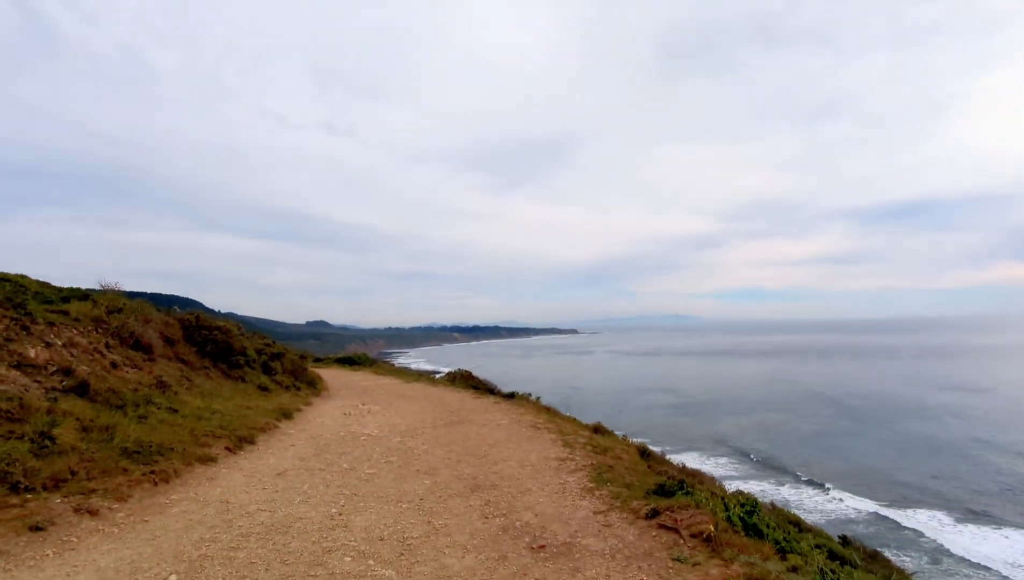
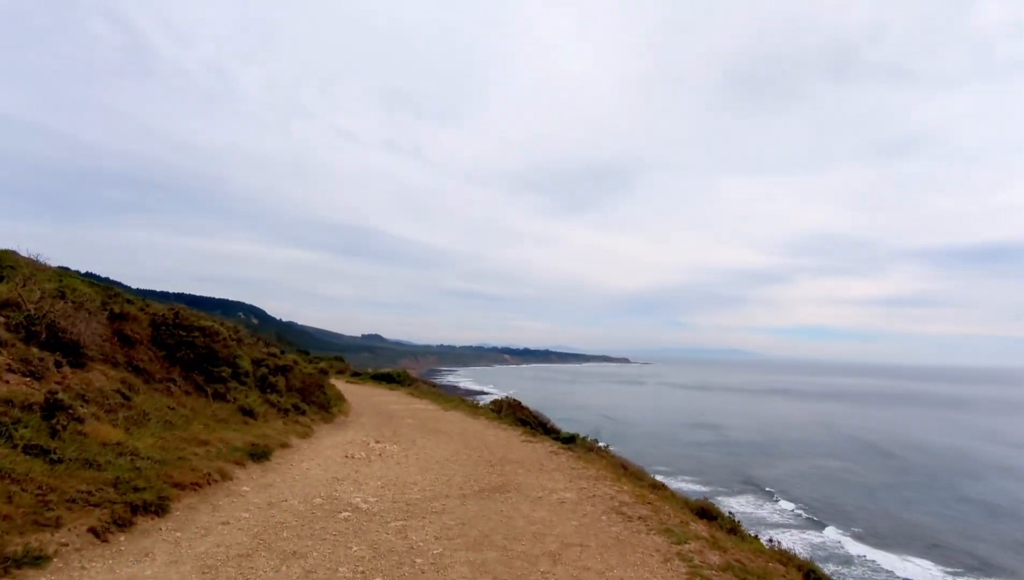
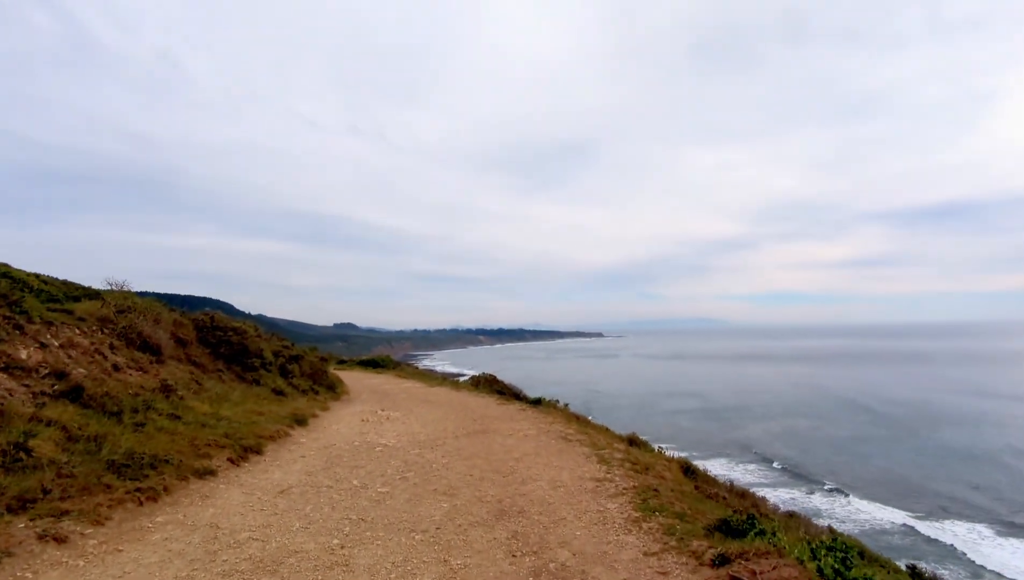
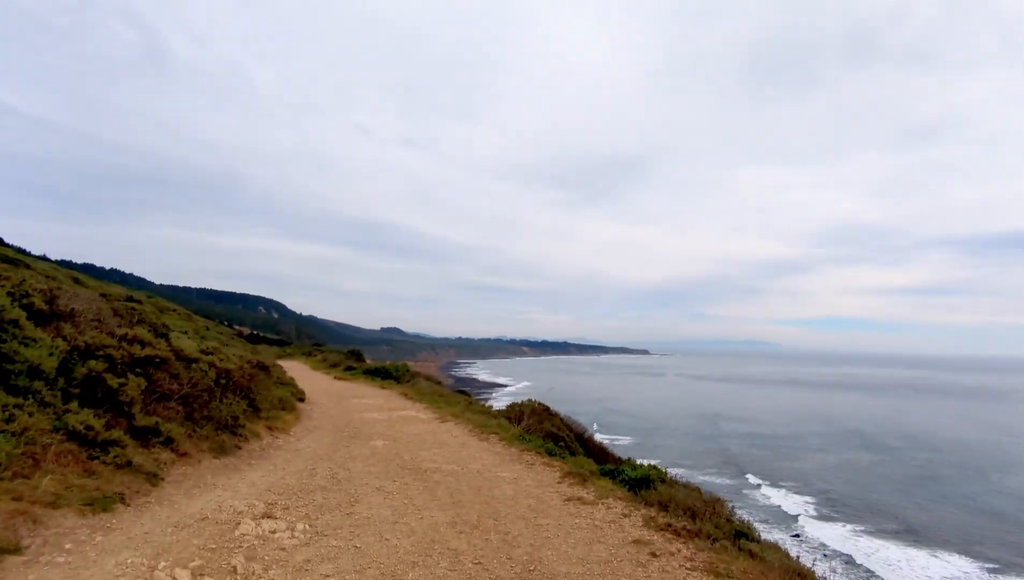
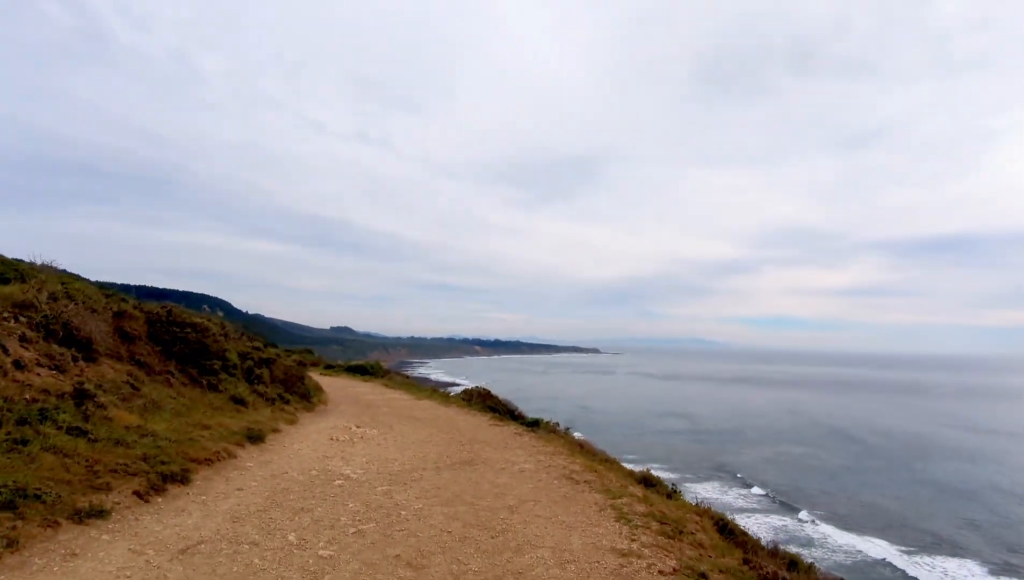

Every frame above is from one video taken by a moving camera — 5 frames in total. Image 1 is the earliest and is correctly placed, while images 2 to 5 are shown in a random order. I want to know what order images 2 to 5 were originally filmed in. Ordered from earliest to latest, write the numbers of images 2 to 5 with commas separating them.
3, 5, 2, 4
